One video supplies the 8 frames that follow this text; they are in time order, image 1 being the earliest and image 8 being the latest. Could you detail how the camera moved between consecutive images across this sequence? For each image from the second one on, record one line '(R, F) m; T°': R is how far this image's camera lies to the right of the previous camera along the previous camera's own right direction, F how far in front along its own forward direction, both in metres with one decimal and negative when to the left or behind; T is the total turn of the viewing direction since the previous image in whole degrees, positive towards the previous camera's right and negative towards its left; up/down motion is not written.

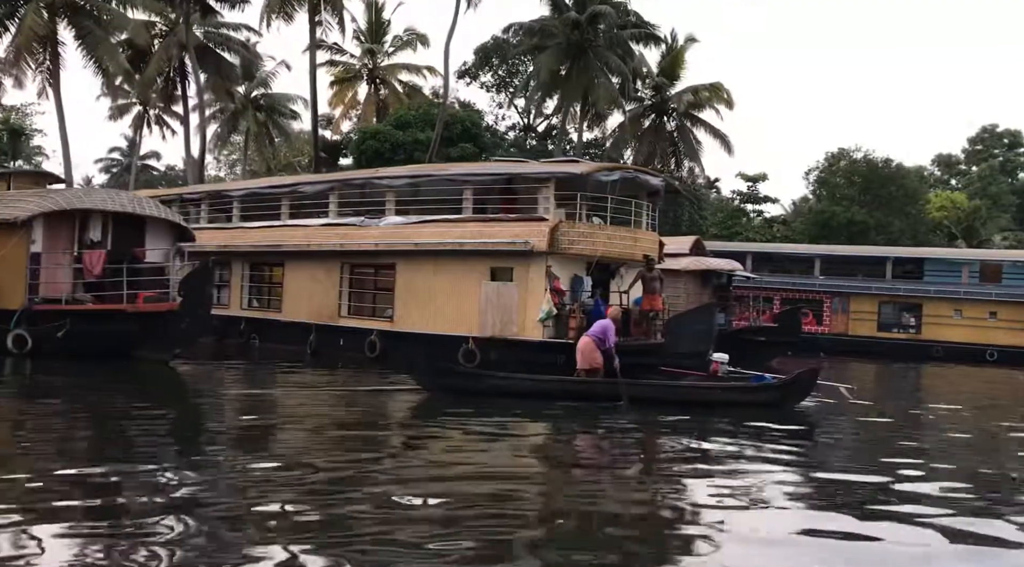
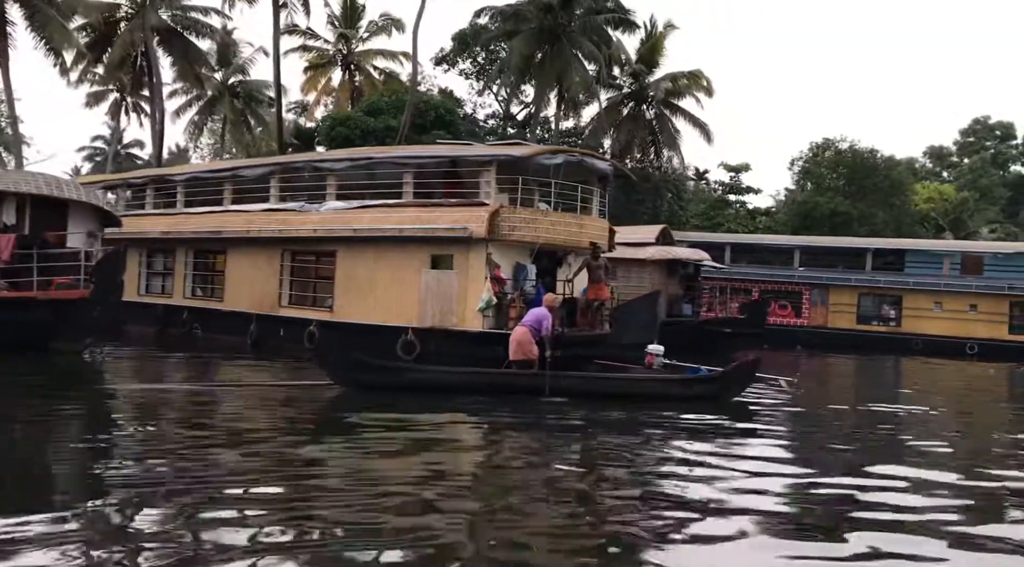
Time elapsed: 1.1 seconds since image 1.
(+0.8, +0.7) m; 0°
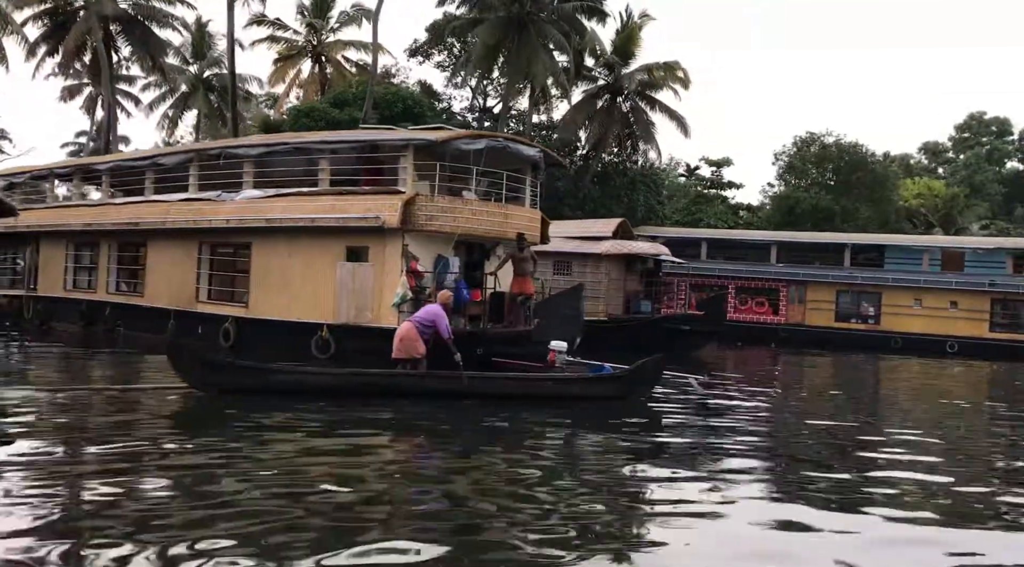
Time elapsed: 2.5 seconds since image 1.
(+1.1, +0.9) m; 0°
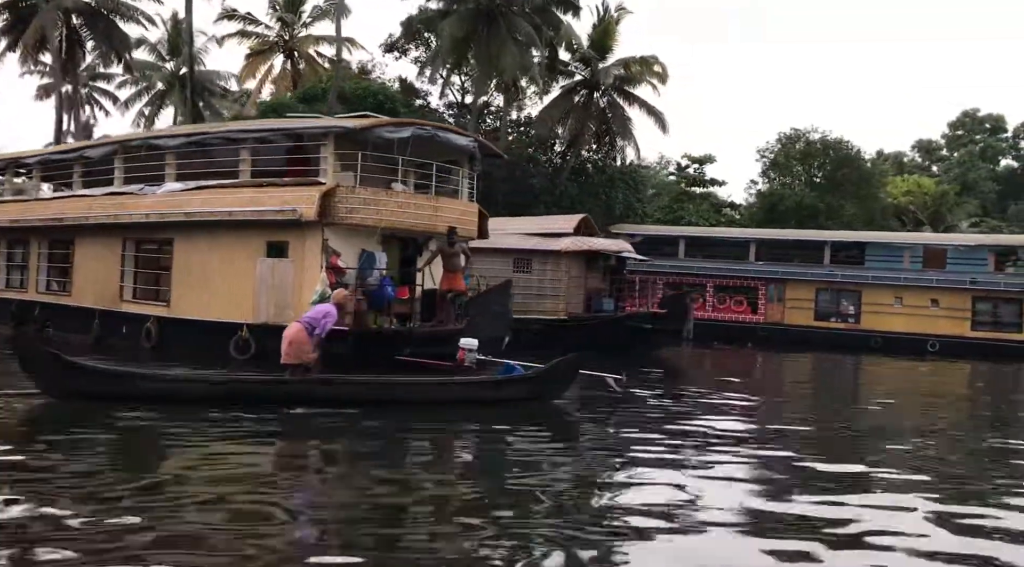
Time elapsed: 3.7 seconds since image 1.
(+0.9, +0.7) m; 0°
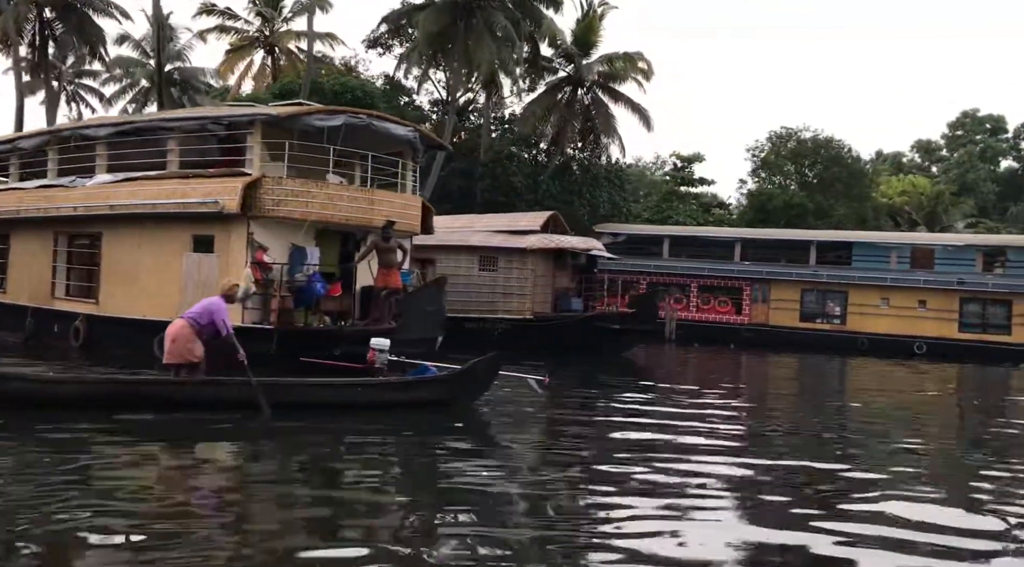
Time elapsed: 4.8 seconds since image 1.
(+0.8, +0.6) m; 0°
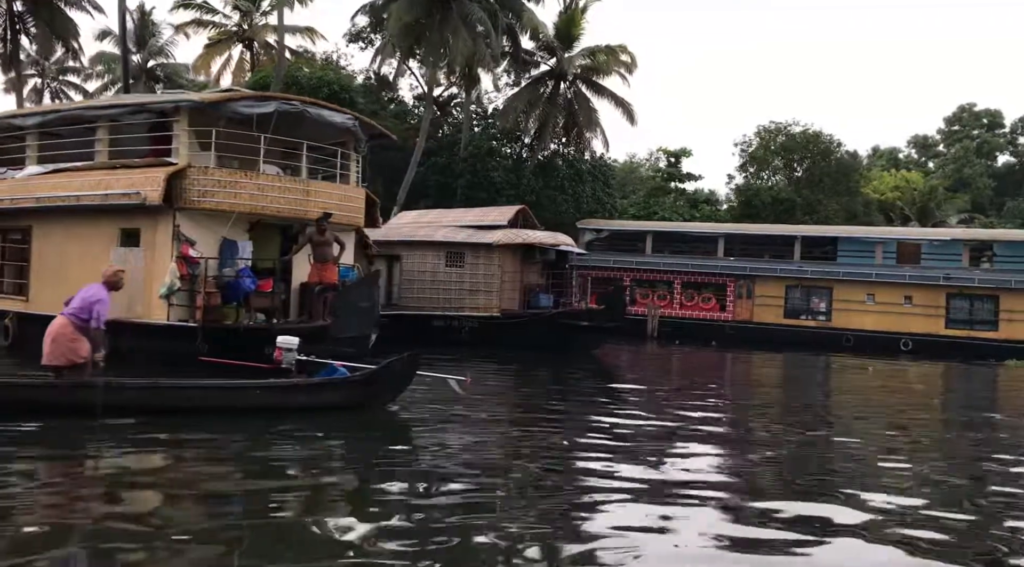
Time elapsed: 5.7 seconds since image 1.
(+0.7, +0.6) m; 0°
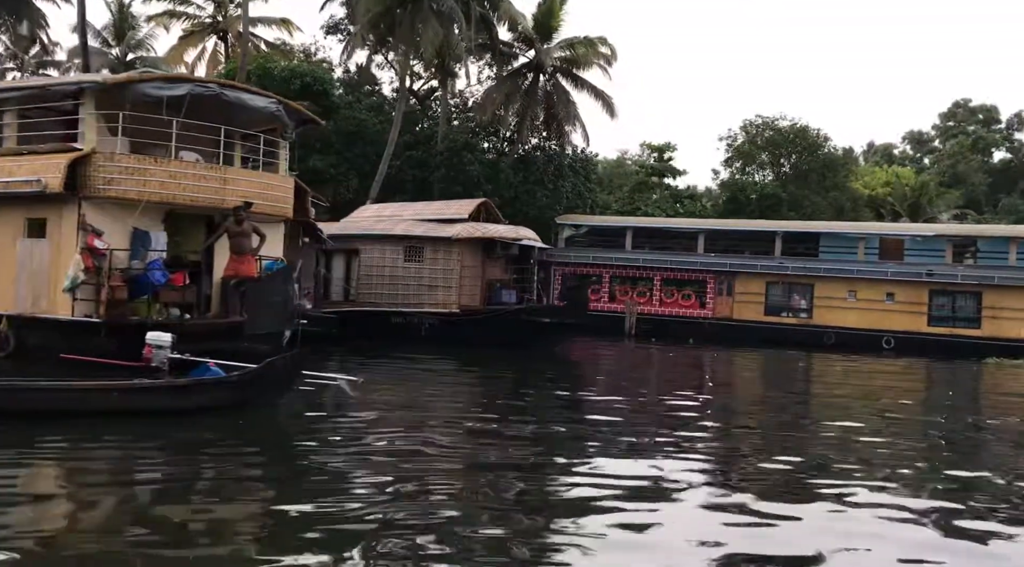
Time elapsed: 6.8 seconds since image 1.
(+0.8, +0.6) m; 0°
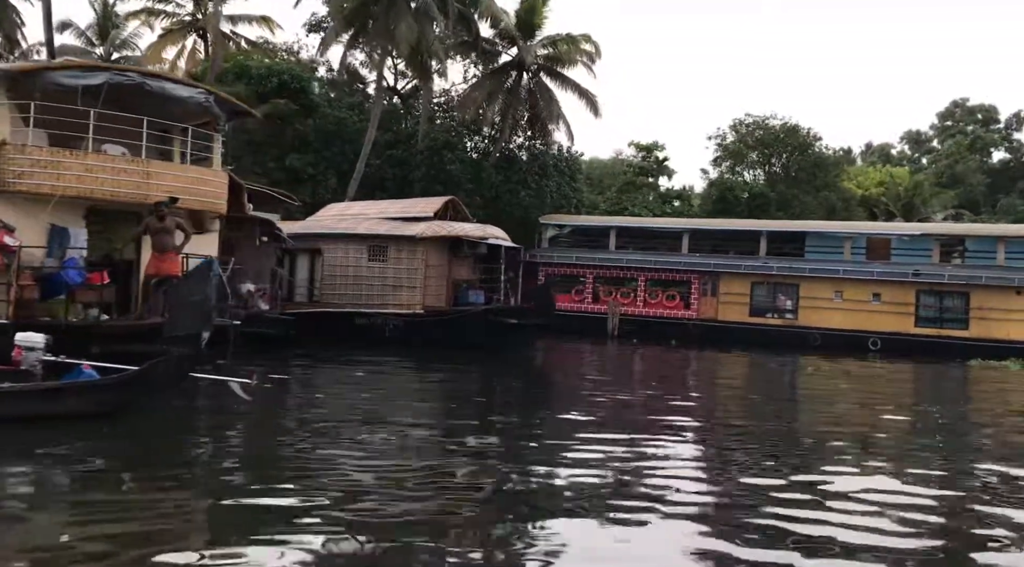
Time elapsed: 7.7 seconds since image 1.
(+0.7, +0.6) m; 0°
